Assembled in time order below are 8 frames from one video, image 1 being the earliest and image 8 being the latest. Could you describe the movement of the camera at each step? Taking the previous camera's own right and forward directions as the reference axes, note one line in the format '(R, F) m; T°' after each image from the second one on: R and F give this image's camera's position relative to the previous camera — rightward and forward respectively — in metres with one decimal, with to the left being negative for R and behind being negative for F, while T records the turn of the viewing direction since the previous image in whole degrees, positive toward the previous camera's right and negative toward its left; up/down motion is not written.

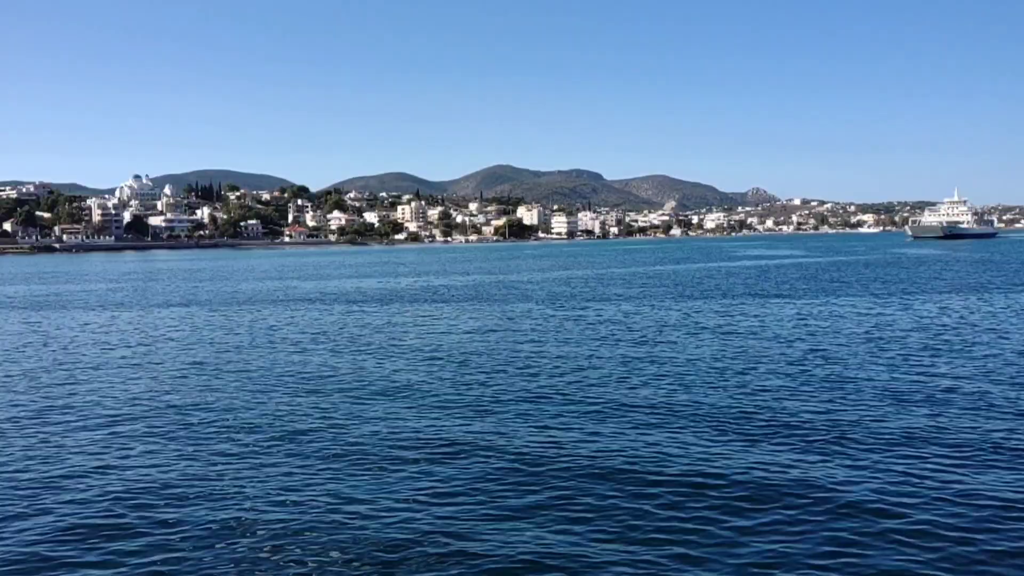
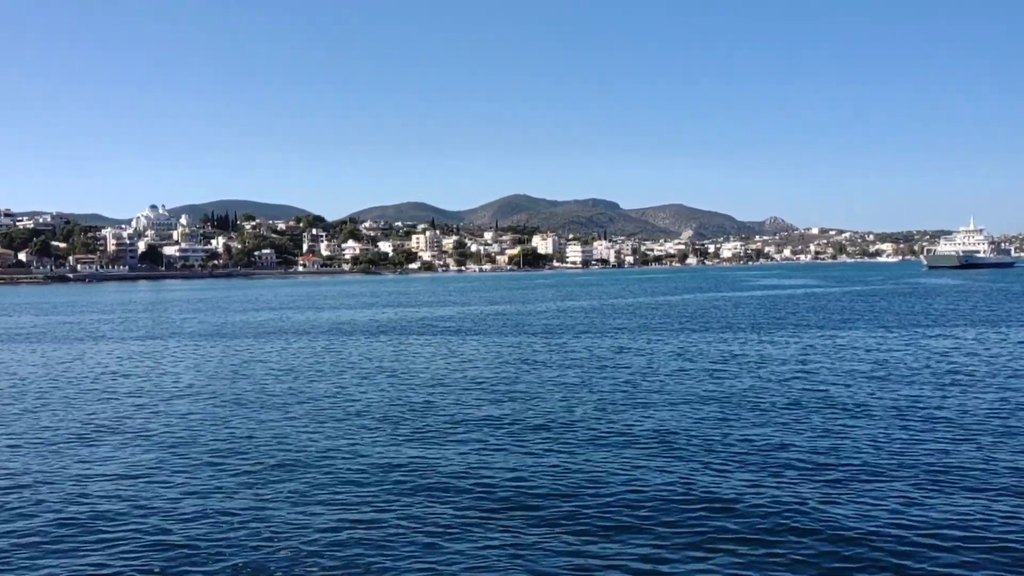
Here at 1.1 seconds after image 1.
(+0.9, +1.4) m; -1°
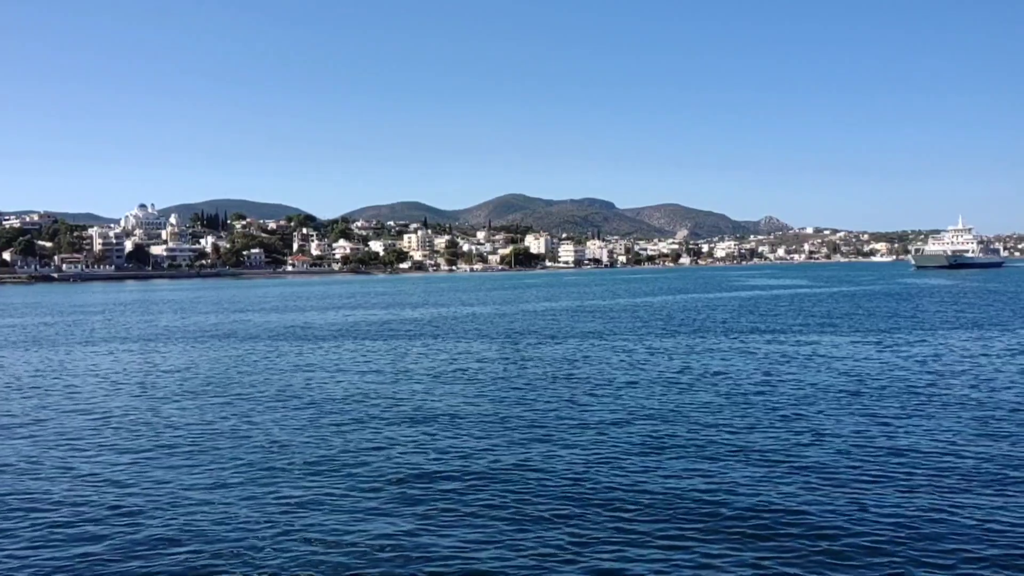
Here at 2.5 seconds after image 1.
(+1.3, +1.9) m; 0°
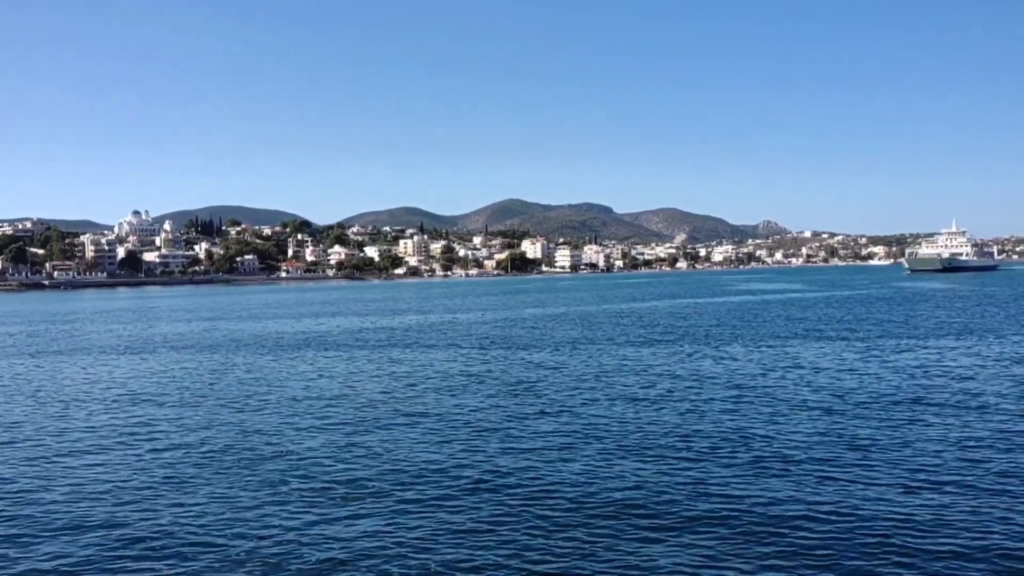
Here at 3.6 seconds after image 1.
(+0.9, +1.4) m; 0°
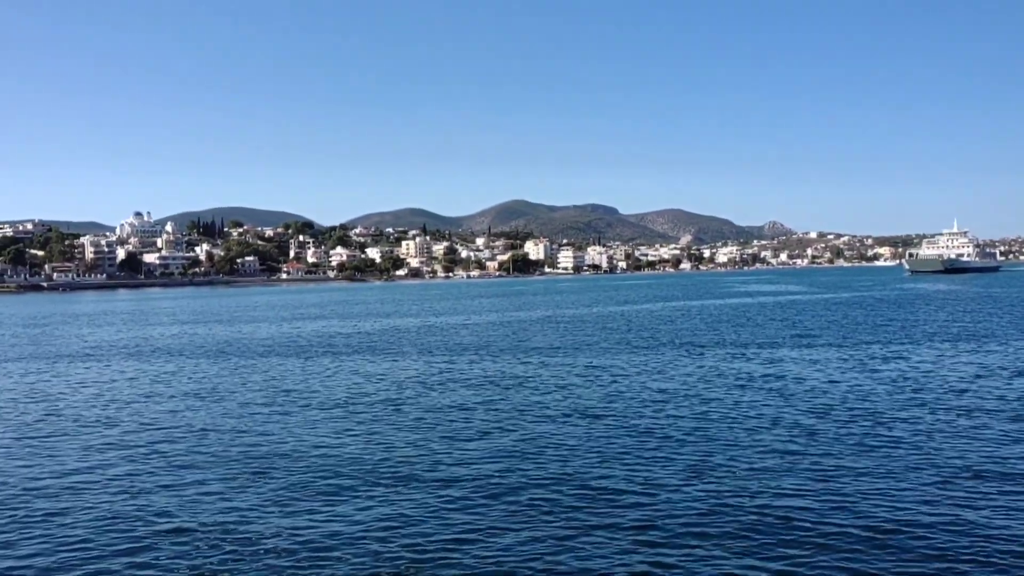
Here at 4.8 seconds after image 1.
(+1.1, +1.6) m; 0°
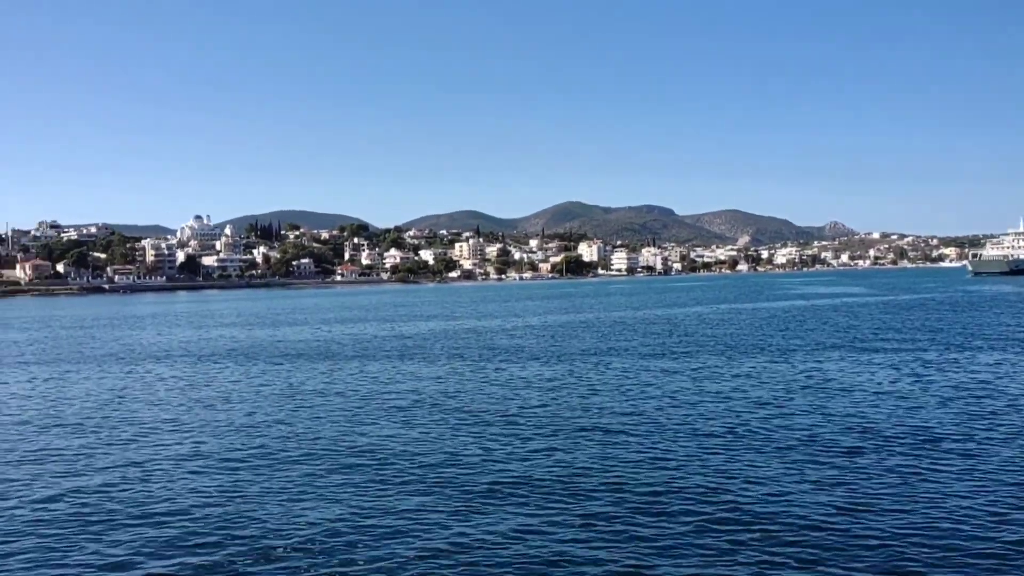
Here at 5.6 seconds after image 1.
(+0.7, +1.1) m; -4°
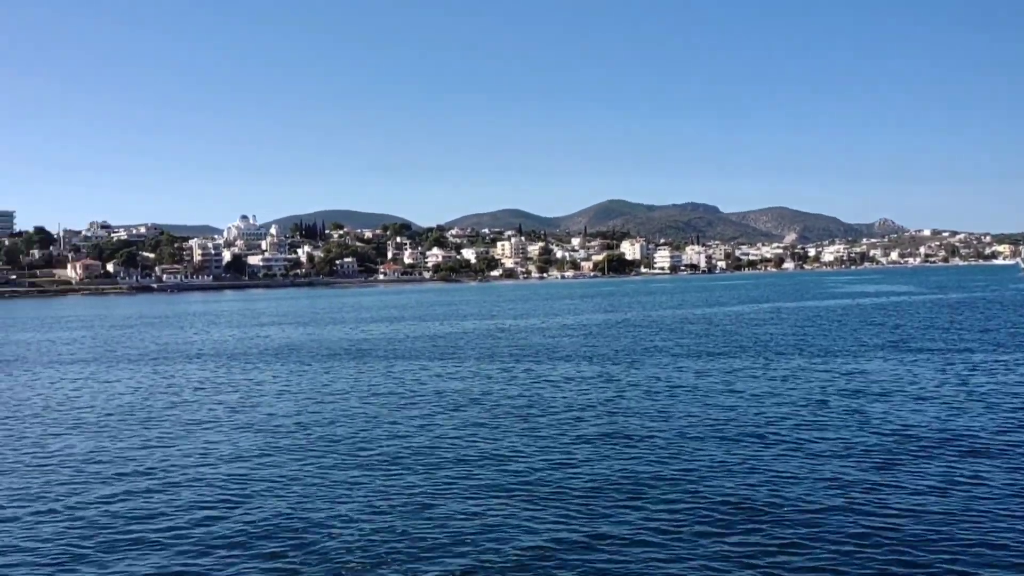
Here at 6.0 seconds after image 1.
(+0.4, +0.5) m; -3°
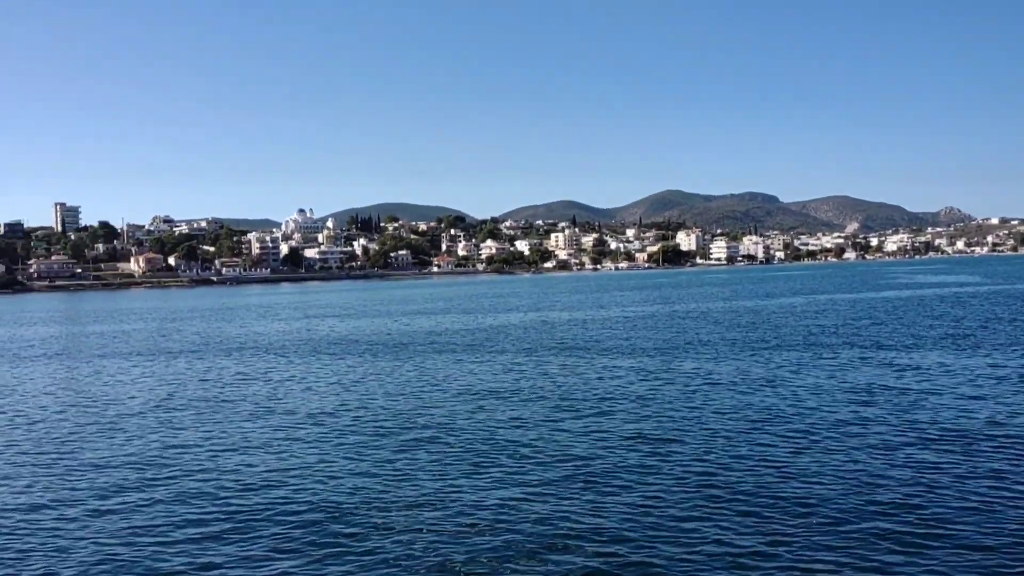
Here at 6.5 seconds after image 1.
(+0.5, +0.6) m; -4°
